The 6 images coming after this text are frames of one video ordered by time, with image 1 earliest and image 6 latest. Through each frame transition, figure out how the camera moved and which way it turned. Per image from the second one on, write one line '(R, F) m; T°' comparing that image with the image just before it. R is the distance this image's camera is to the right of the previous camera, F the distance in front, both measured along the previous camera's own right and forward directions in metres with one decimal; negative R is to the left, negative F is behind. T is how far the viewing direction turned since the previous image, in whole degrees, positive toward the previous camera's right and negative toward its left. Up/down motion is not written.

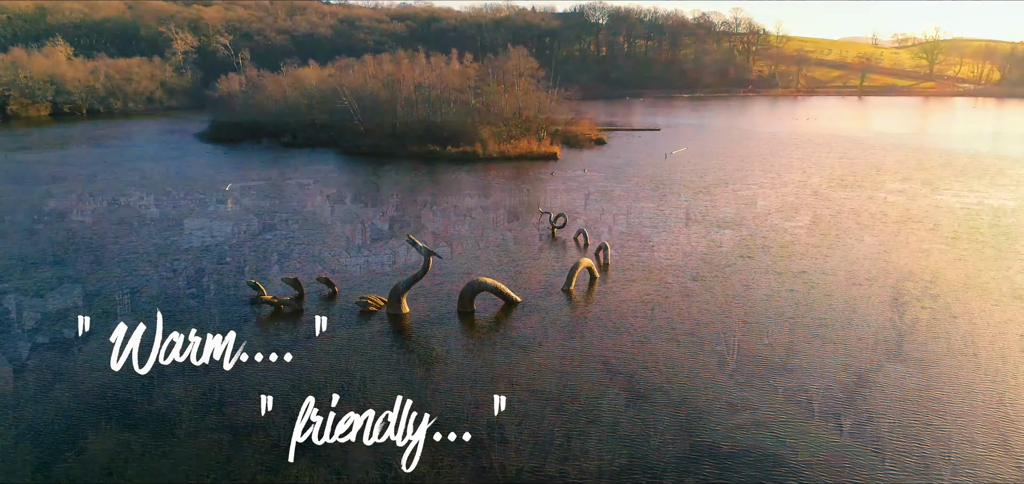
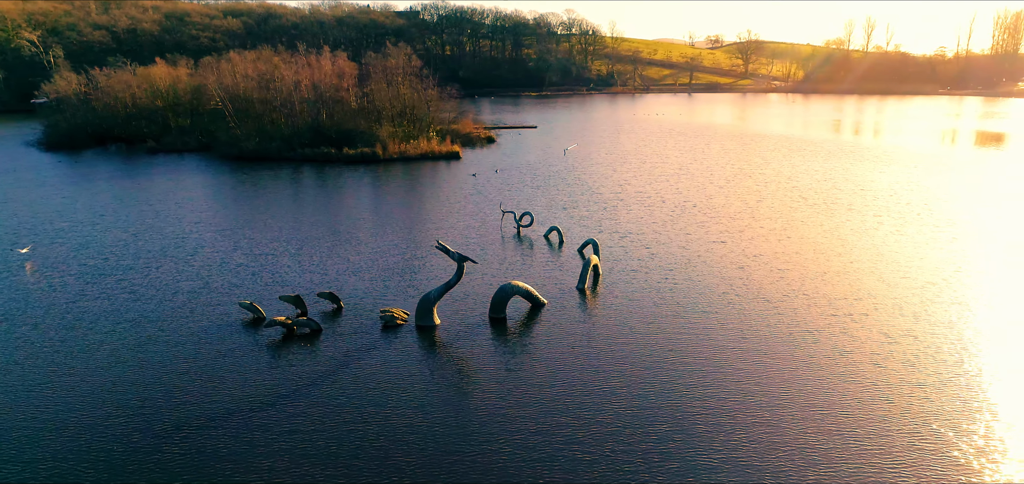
(-6.9, +1.5) m; +13°
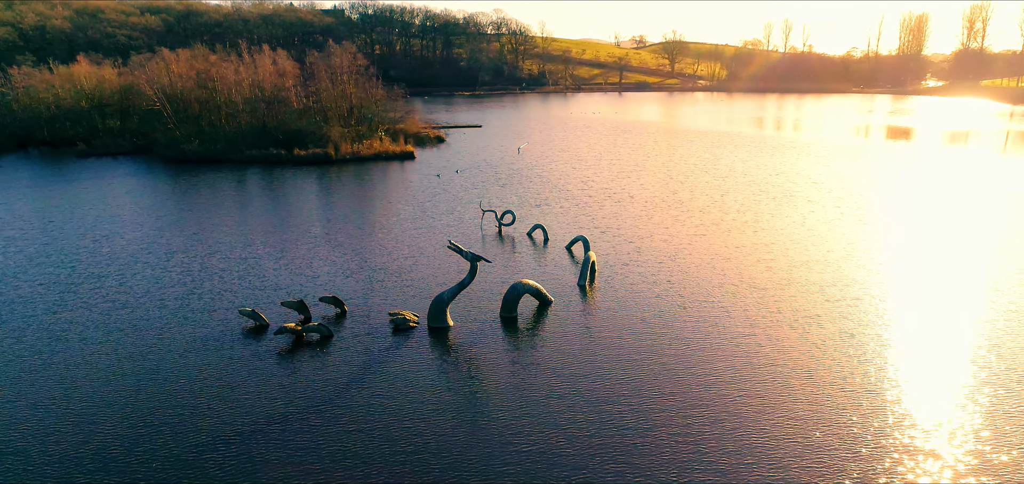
(-2.9, +0.2) m; +6°
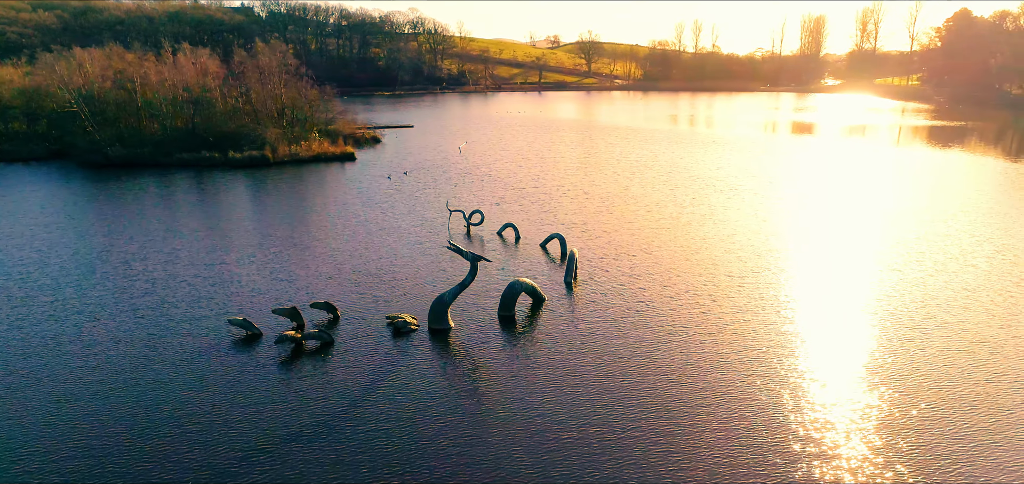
(-2.8, 0.0) m; +7°
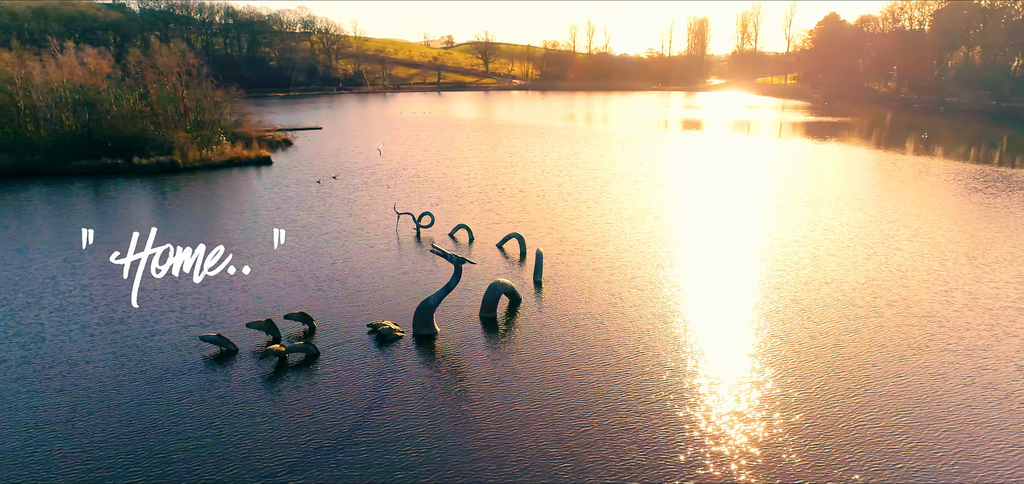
(-2.9, +0.2) m; +8°
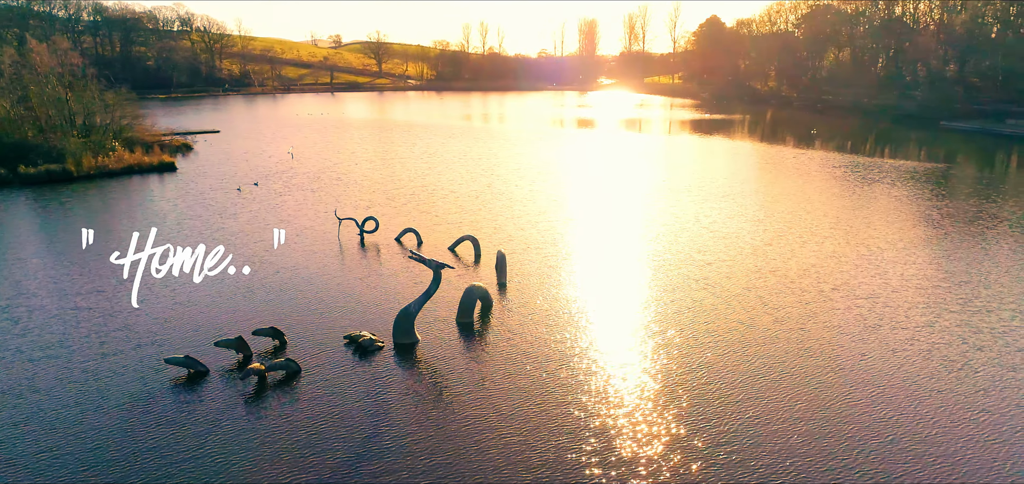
(-2.8, +0.3) m; +9°
